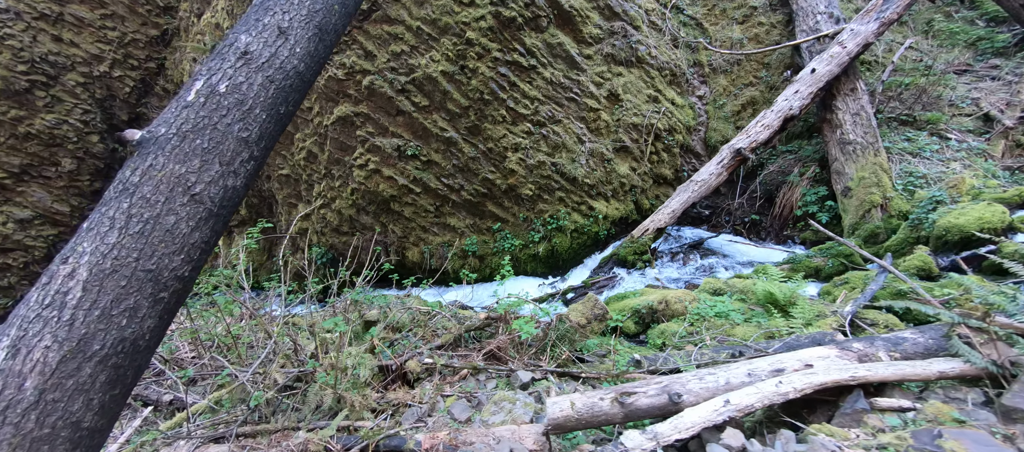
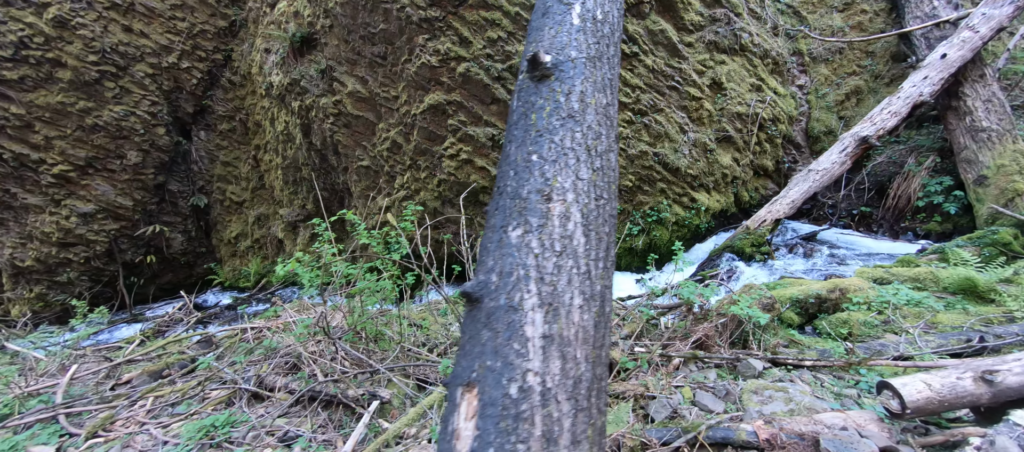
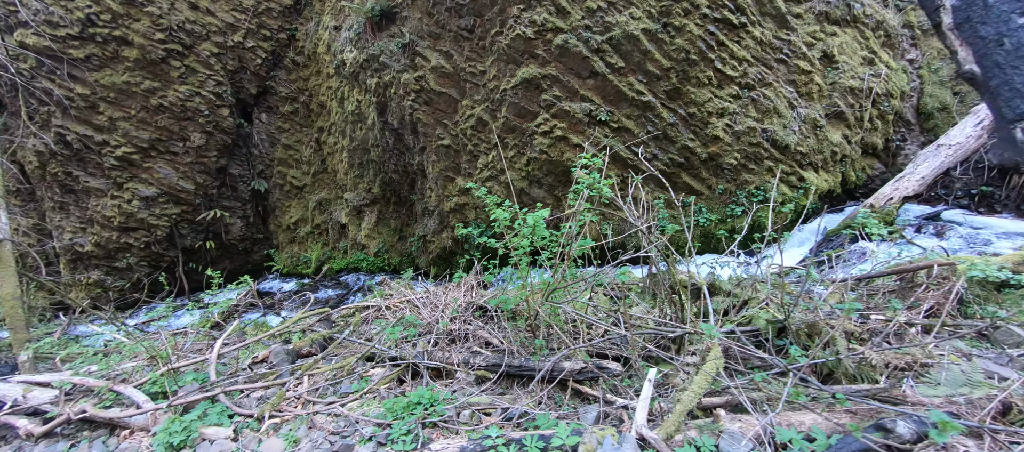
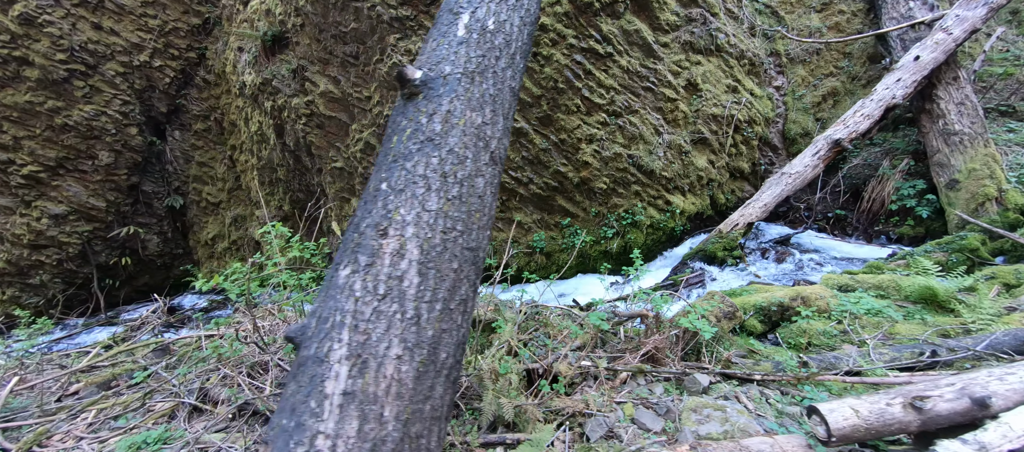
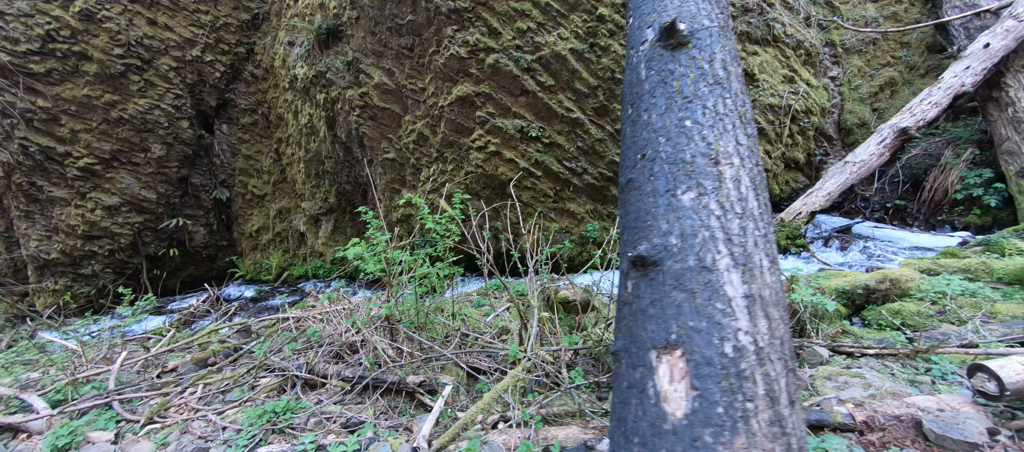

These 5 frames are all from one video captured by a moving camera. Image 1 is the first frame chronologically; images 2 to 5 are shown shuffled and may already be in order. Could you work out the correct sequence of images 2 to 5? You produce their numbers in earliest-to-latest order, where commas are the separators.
4, 2, 5, 3
